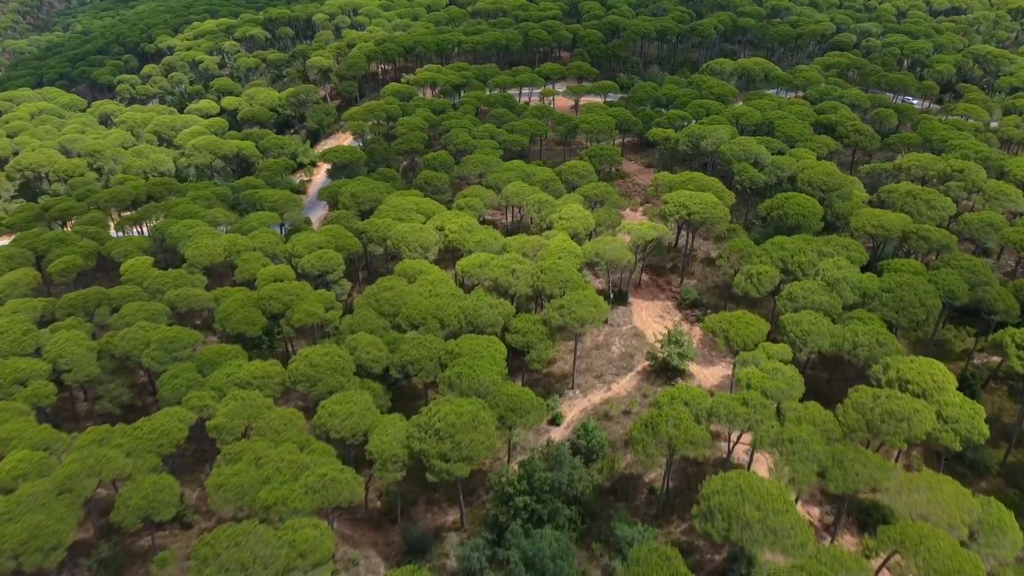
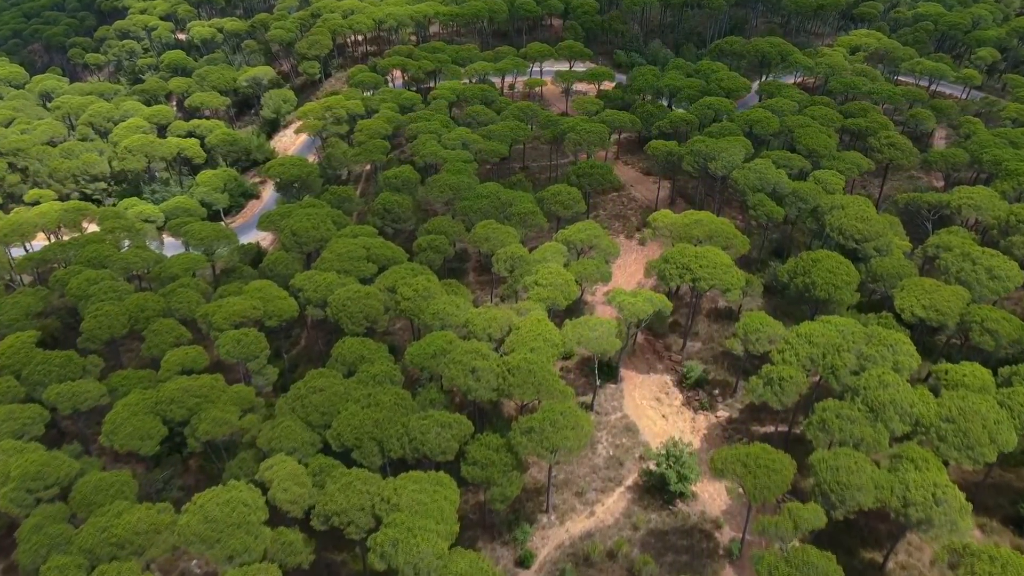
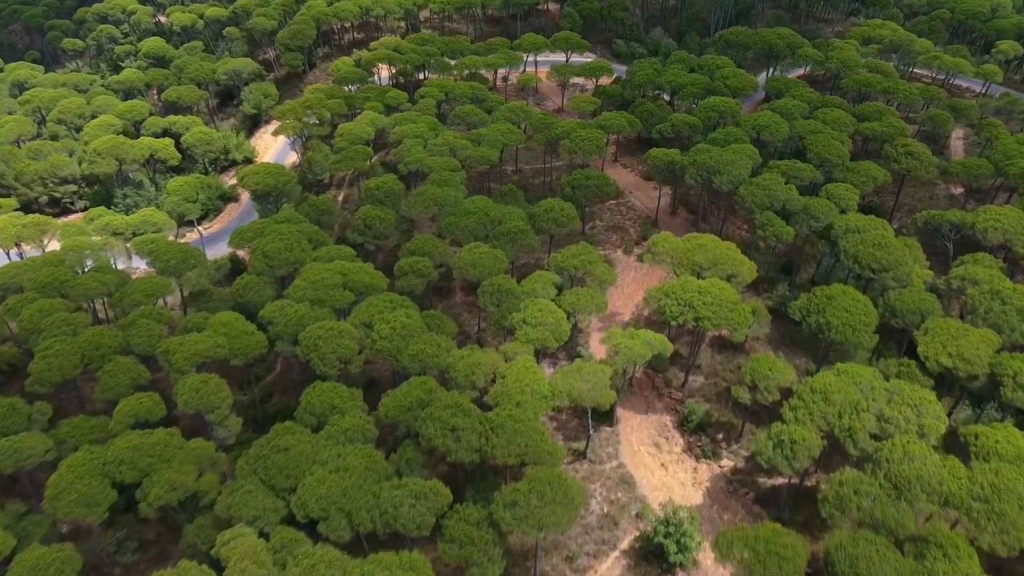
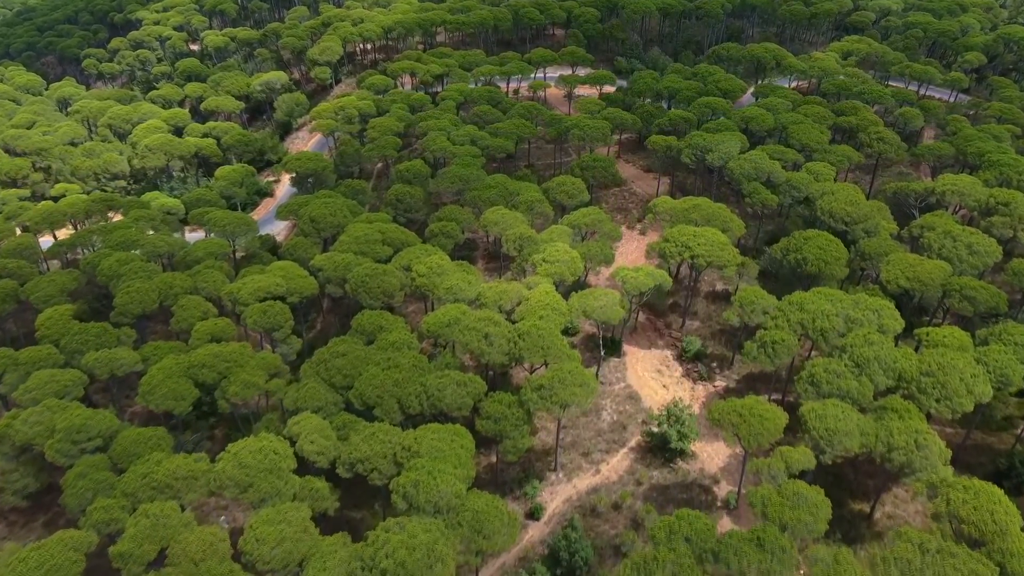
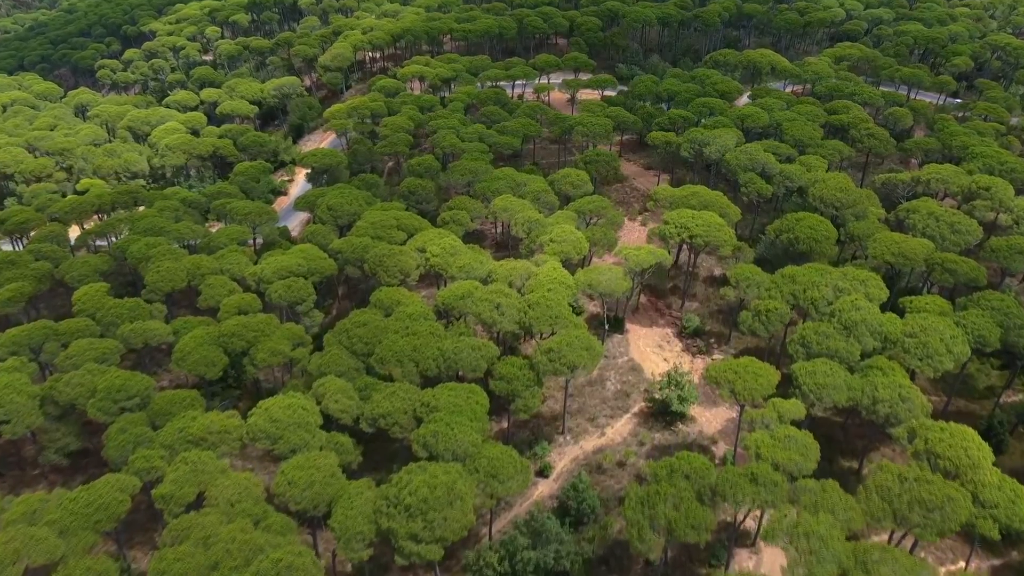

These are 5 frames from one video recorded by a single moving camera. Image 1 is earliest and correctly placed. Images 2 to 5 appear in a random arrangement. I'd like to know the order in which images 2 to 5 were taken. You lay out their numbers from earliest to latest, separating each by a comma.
5, 4, 2, 3
